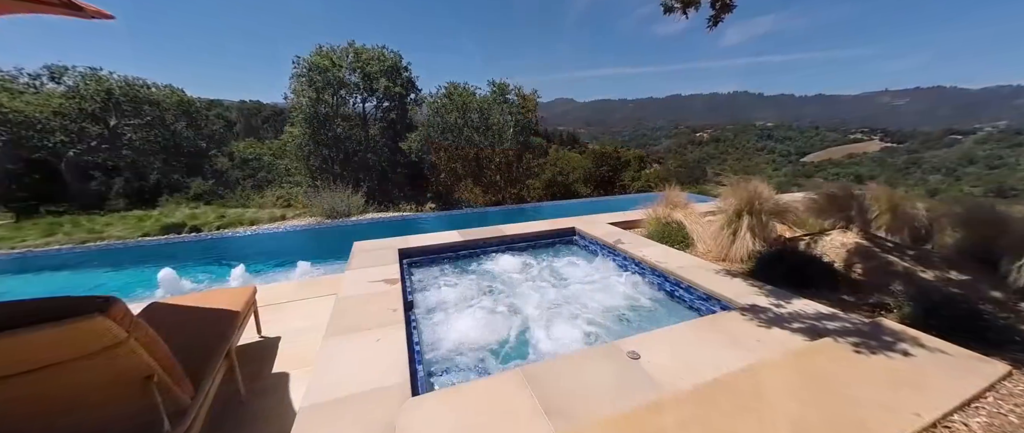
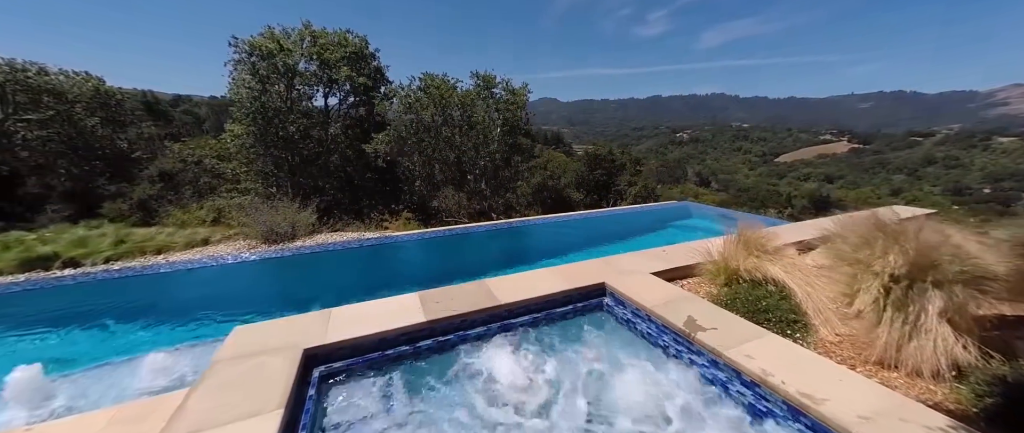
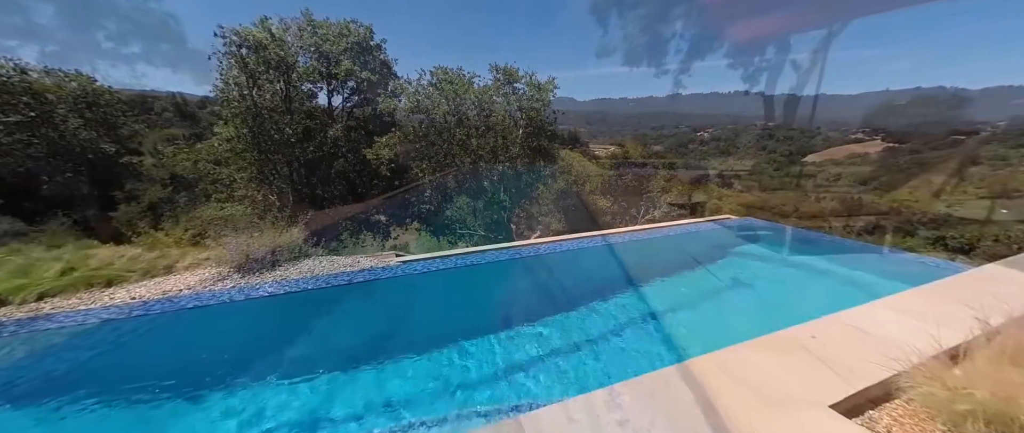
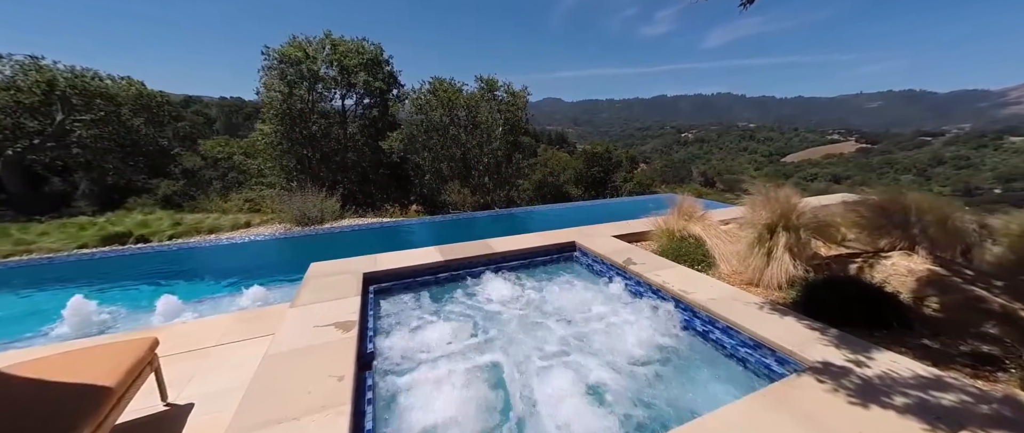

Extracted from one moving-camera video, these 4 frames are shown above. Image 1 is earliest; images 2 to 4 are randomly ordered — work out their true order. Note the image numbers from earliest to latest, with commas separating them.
4, 2, 3
